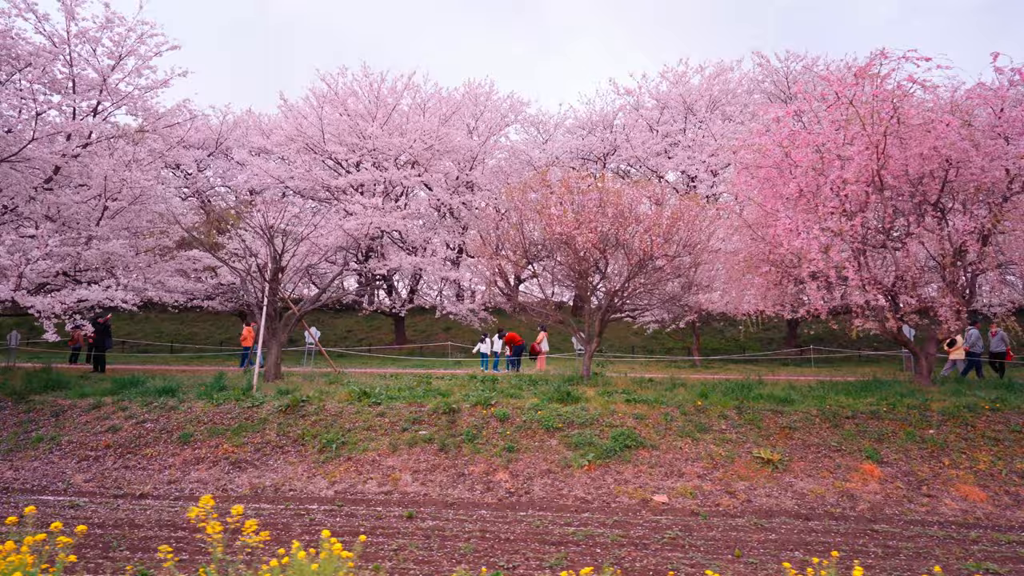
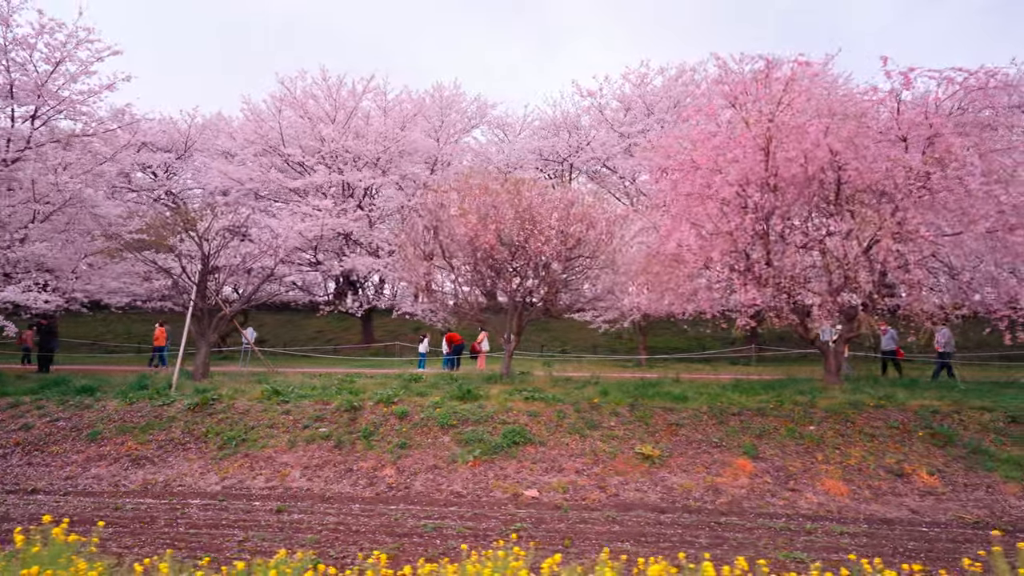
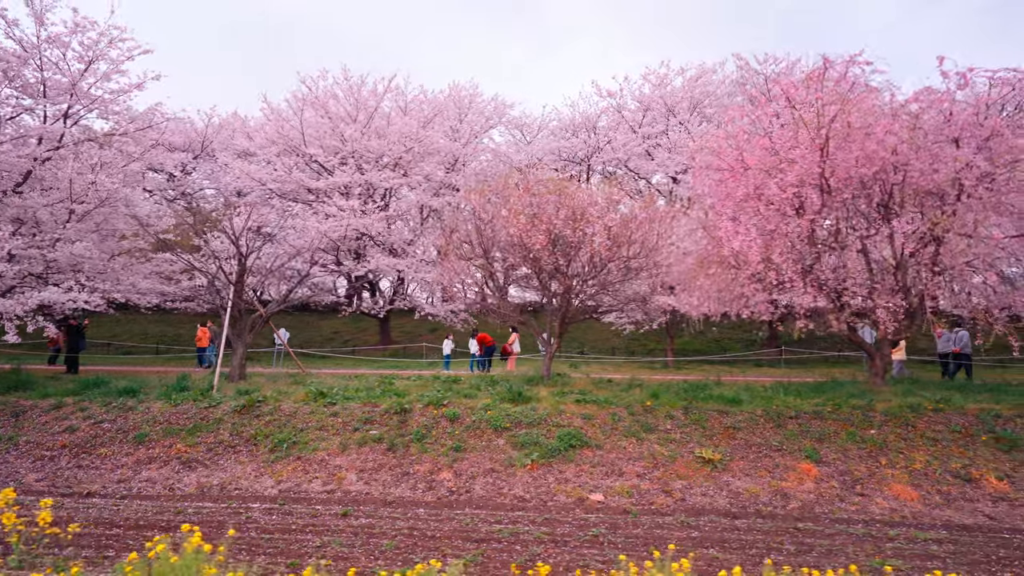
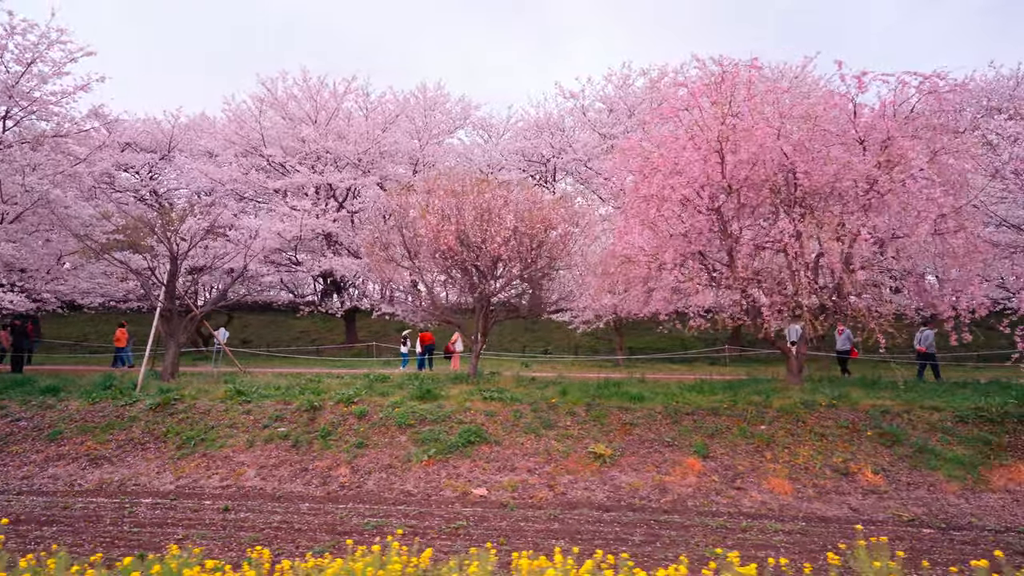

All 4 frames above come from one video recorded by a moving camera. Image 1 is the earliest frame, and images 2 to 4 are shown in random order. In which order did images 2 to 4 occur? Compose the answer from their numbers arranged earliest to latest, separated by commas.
3, 2, 4
